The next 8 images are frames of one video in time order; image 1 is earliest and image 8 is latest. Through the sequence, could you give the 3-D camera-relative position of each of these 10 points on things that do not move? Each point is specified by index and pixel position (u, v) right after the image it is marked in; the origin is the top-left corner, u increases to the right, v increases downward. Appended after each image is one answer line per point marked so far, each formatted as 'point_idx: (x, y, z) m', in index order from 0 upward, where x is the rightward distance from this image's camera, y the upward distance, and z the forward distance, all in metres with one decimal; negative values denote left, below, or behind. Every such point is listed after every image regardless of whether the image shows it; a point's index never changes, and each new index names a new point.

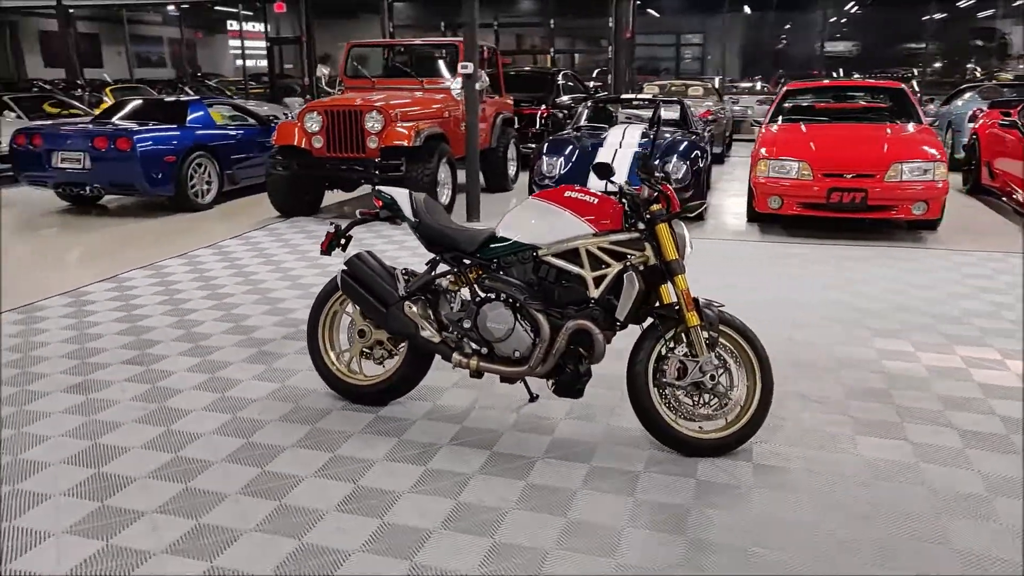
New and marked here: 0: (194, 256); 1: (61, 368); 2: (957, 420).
0: (-2.2, +0.2, +5.6) m
1: (-1.9, -0.3, +3.5) m
2: (+1.7, -0.5, +3.0) m
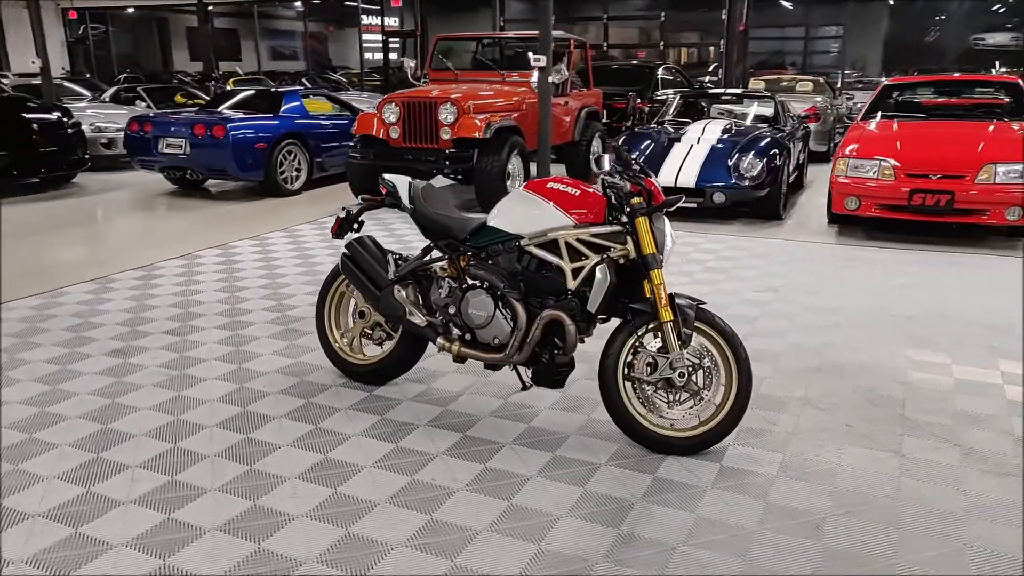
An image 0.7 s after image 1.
0: (-1.8, +0.3, +6.0) m
1: (-1.9, -0.2, +3.8) m
2: (+1.6, -0.5, +2.9) m
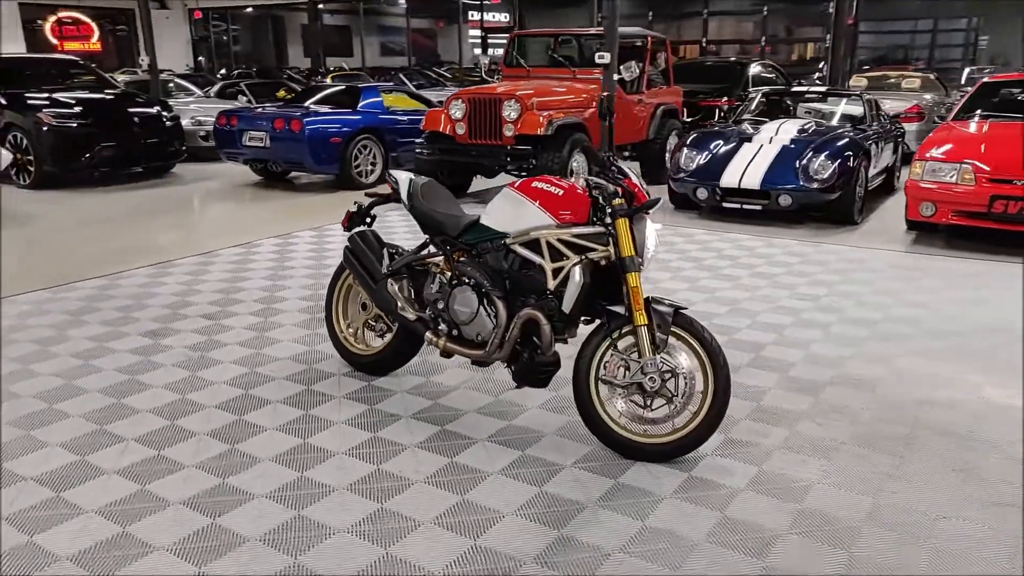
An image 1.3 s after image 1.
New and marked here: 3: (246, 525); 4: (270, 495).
0: (-1.4, +0.4, +6.2) m
1: (-1.8, -0.1, +4.1) m
2: (+1.5, -0.6, +2.7) m
3: (-0.7, -0.7, +2.3) m
4: (-0.7, -0.6, +2.4) m
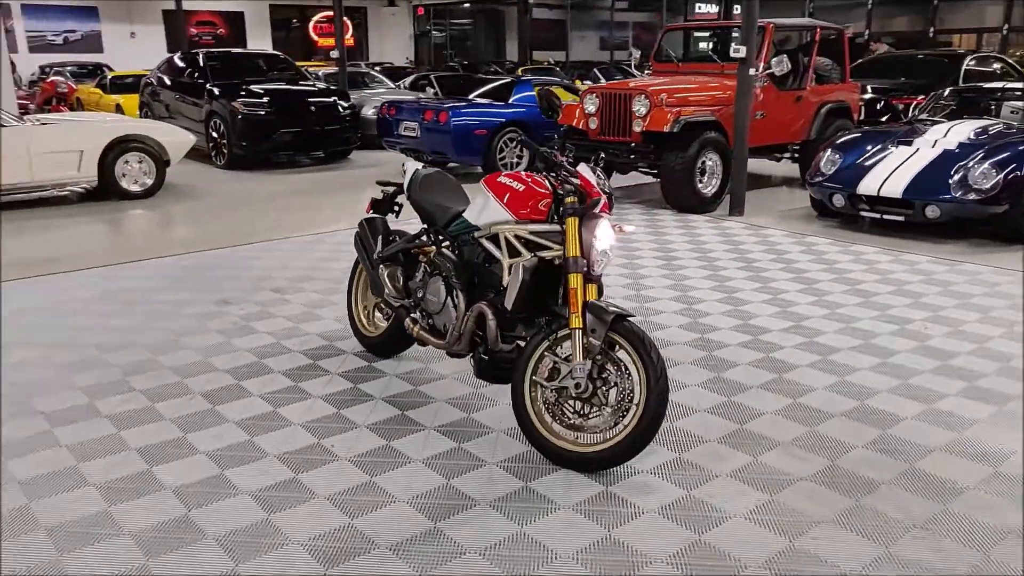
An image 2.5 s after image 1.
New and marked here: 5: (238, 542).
0: (-0.6, +0.5, +6.5) m
1: (-1.5, 0.0, +4.6) m
2: (+1.2, -0.7, +2.3) m
3: (-1.0, -0.6, +2.5) m
4: (-1.0, -0.5, +2.7) m
5: (-0.7, -0.7, +2.2) m
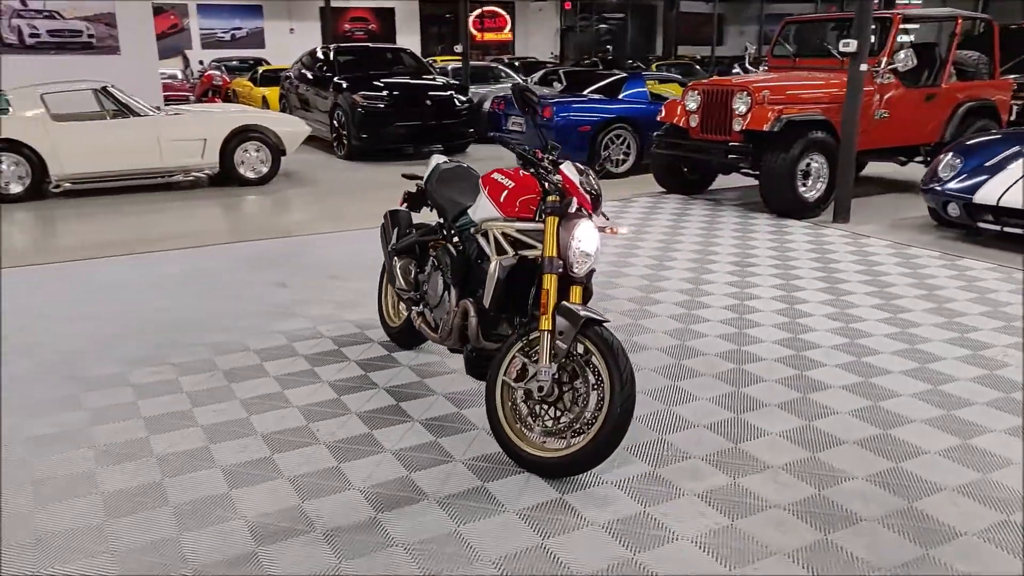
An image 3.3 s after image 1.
0: (+0.1, +0.6, +6.5) m
1: (-1.2, +0.1, +4.8) m
2: (+1.0, -0.7, +2.1) m
3: (-1.1, -0.5, +2.7) m
4: (-1.1, -0.5, +2.8) m
5: (-0.9, -0.6, +2.3) m
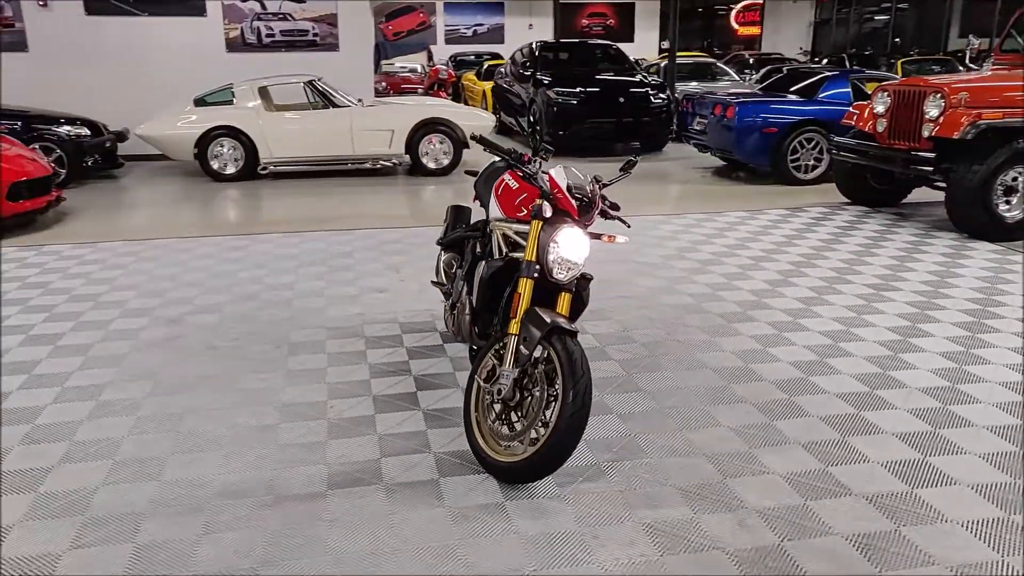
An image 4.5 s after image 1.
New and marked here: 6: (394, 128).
0: (+1.2, +0.5, +6.3) m
1: (-0.6, +0.2, +5.1) m
2: (+0.7, -0.8, +1.8) m
3: (-1.2, -0.4, +3.0) m
4: (-1.0, -0.4, +3.1) m
5: (-1.0, -0.6, +2.6) m
6: (-1.2, +1.6, +8.2) m
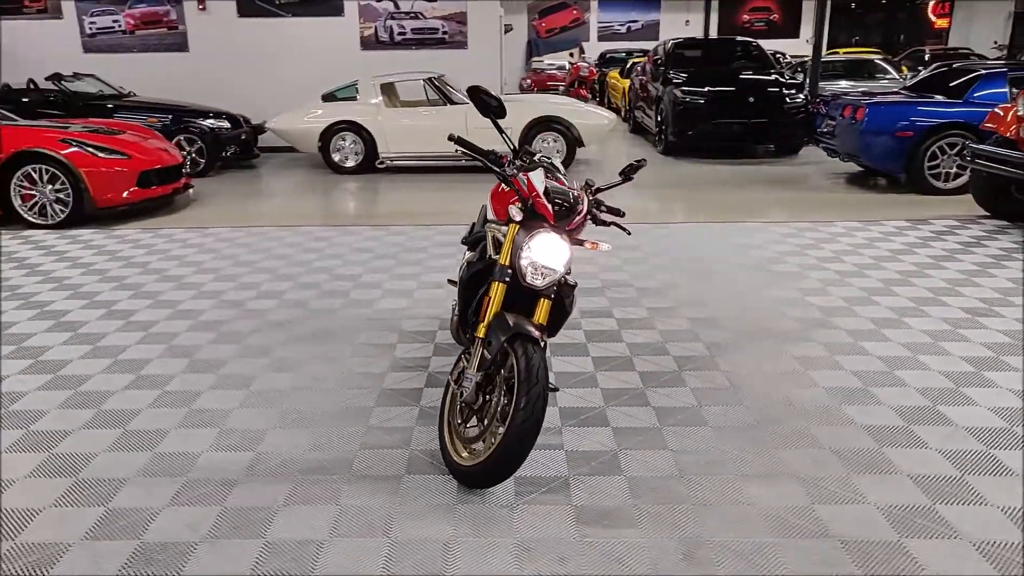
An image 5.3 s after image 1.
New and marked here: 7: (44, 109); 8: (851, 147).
0: (+1.9, +0.5, +6.0) m
1: (-0.1, +0.2, +5.1) m
2: (+0.5, -0.8, +1.7) m
3: (-1.1, -0.4, +3.2) m
4: (-1.0, -0.4, +3.3) m
5: (-1.1, -0.5, +2.8) m
6: (0.0, +1.7, +8.3) m
7: (-4.6, +1.8, +8.0) m
8: (+3.2, +1.3, +7.6) m
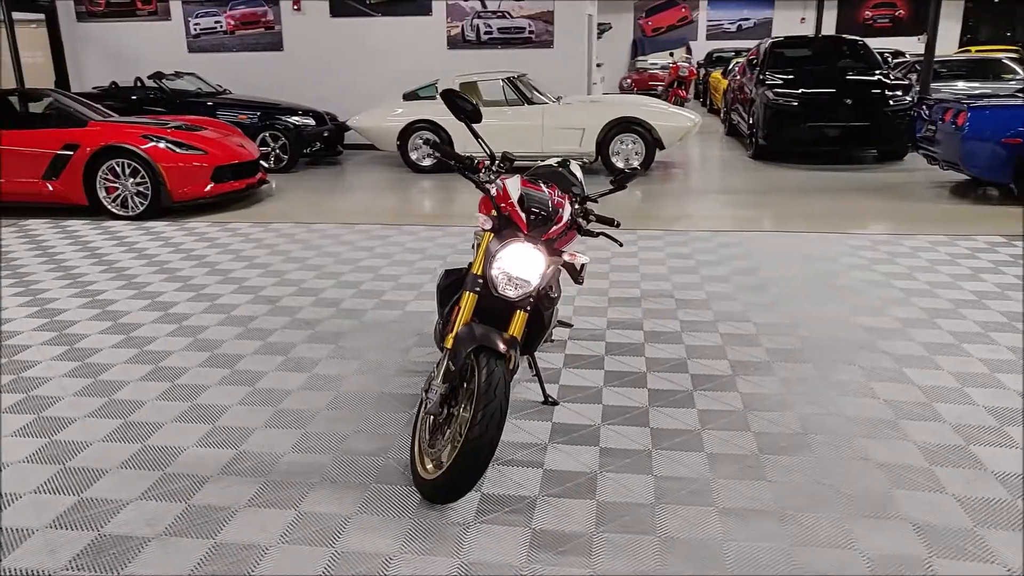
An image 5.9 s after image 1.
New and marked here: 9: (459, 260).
0: (+2.3, +0.4, +5.6) m
1: (+0.2, +0.2, +5.0) m
2: (+0.2, -0.9, +1.5) m
3: (-1.1, -0.4, +3.3) m
4: (-1.0, -0.3, +3.4) m
5: (-1.2, -0.5, +2.9) m
6: (+0.7, +1.6, +8.2) m
7: (-3.8, +1.9, +8.5) m
8: (+3.8, +1.2, +7.0) m
9: (-0.3, +0.2, +5.0) m
